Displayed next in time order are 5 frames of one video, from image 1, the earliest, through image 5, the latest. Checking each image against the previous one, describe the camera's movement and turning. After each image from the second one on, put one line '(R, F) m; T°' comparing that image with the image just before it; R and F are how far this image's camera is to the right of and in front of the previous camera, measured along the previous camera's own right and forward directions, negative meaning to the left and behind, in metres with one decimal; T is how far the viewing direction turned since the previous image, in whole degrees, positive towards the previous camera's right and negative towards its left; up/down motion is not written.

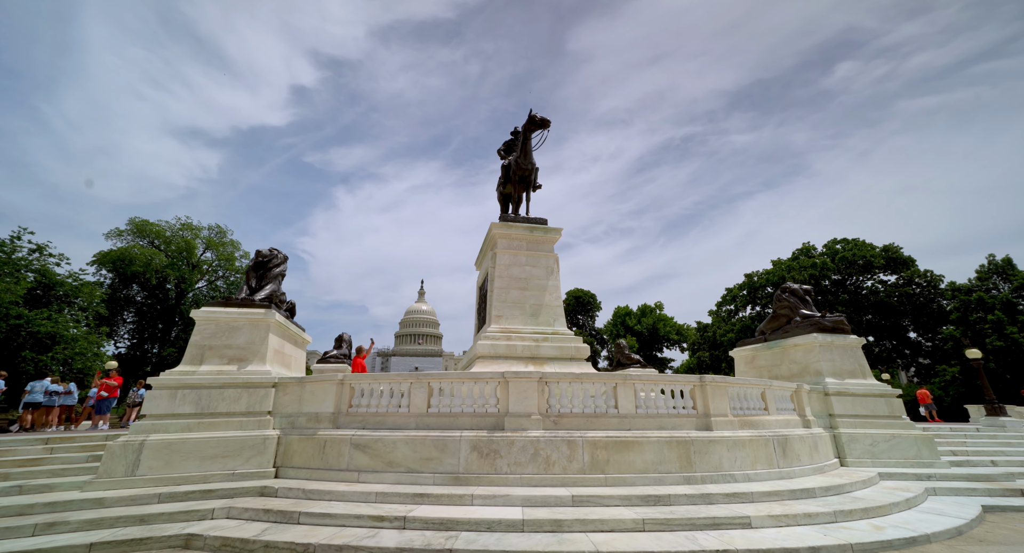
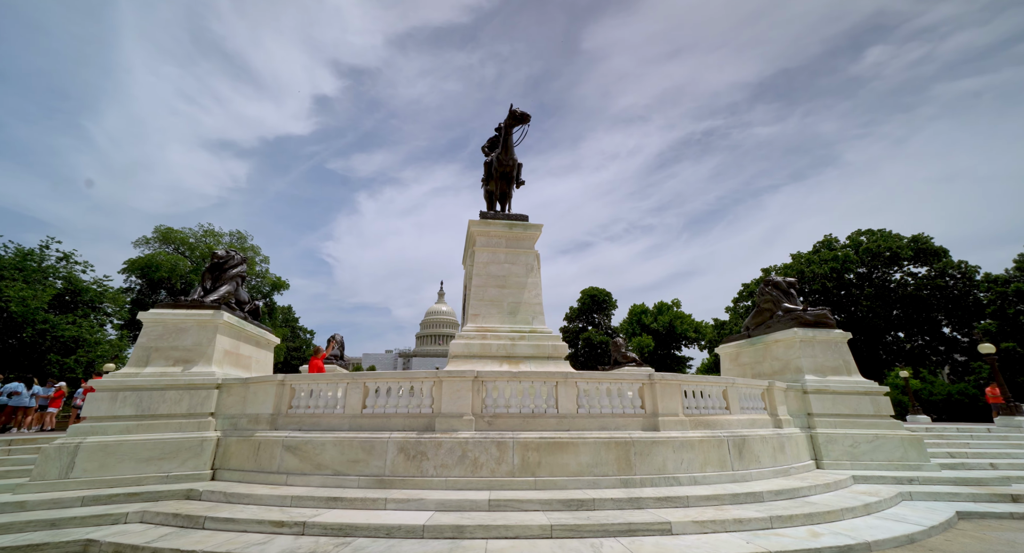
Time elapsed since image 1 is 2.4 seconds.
(+1.4, +0.3) m; -2°
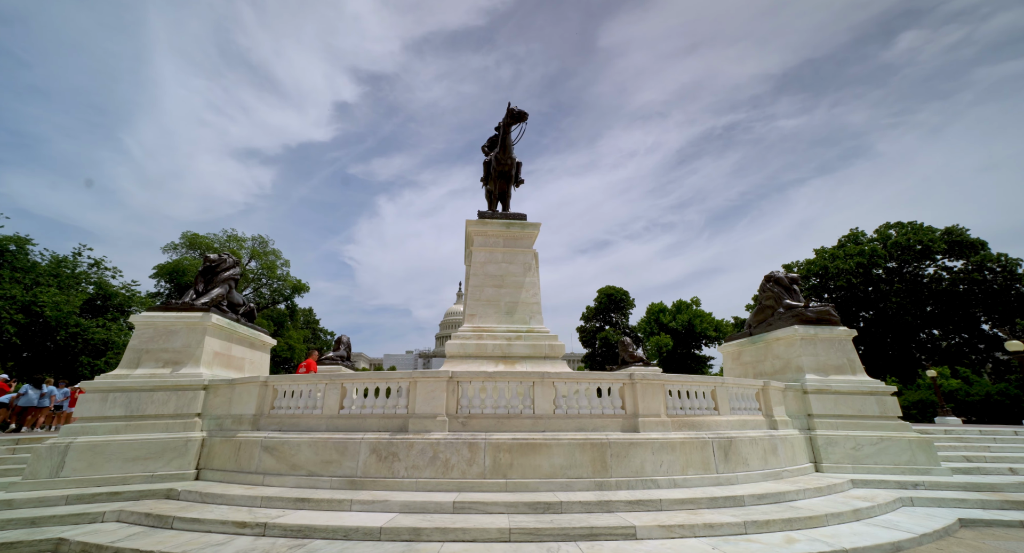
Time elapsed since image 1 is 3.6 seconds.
(+0.7, +0.1) m; -2°
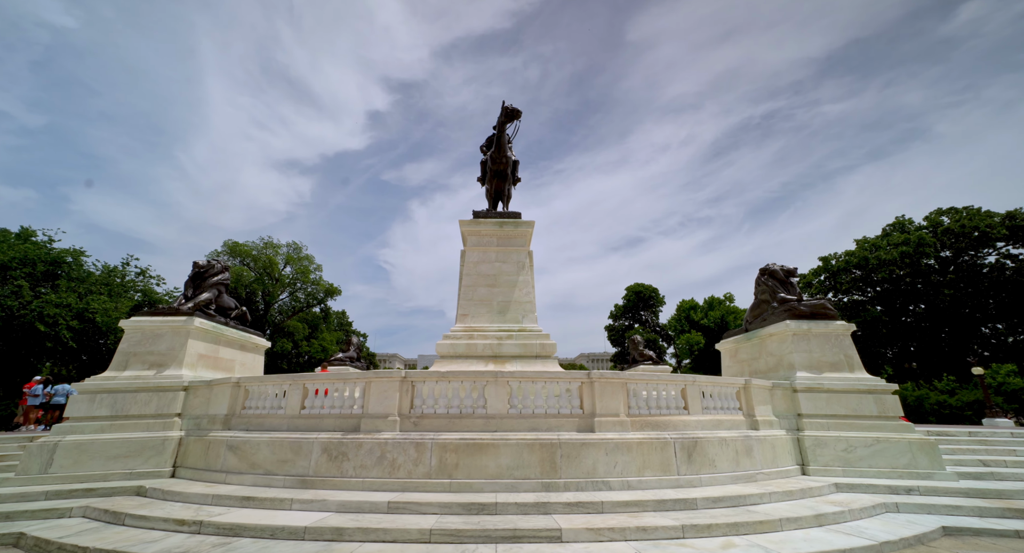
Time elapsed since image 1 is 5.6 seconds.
(+1.3, +0.1) m; -4°
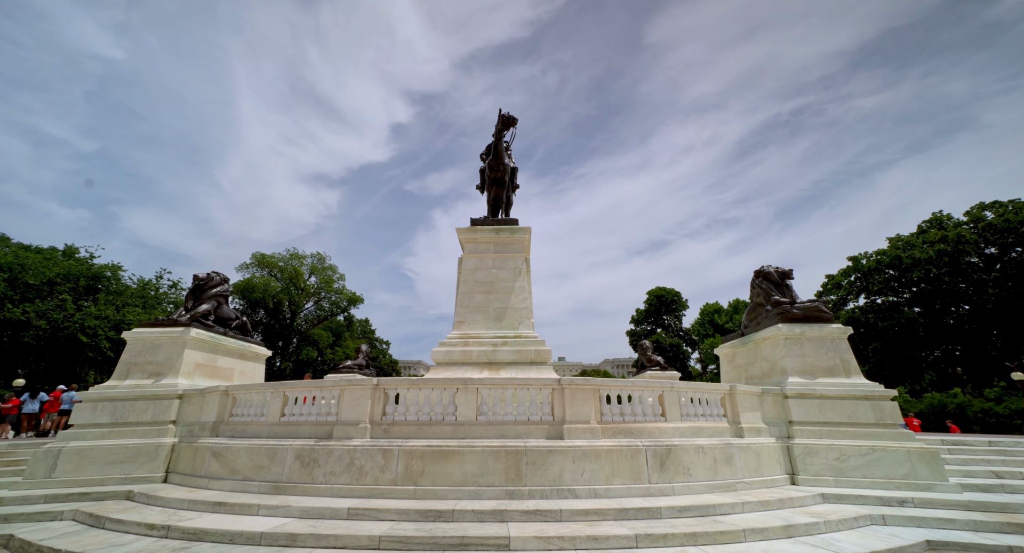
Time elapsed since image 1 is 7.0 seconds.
(+0.9, 0.0) m; -3°
